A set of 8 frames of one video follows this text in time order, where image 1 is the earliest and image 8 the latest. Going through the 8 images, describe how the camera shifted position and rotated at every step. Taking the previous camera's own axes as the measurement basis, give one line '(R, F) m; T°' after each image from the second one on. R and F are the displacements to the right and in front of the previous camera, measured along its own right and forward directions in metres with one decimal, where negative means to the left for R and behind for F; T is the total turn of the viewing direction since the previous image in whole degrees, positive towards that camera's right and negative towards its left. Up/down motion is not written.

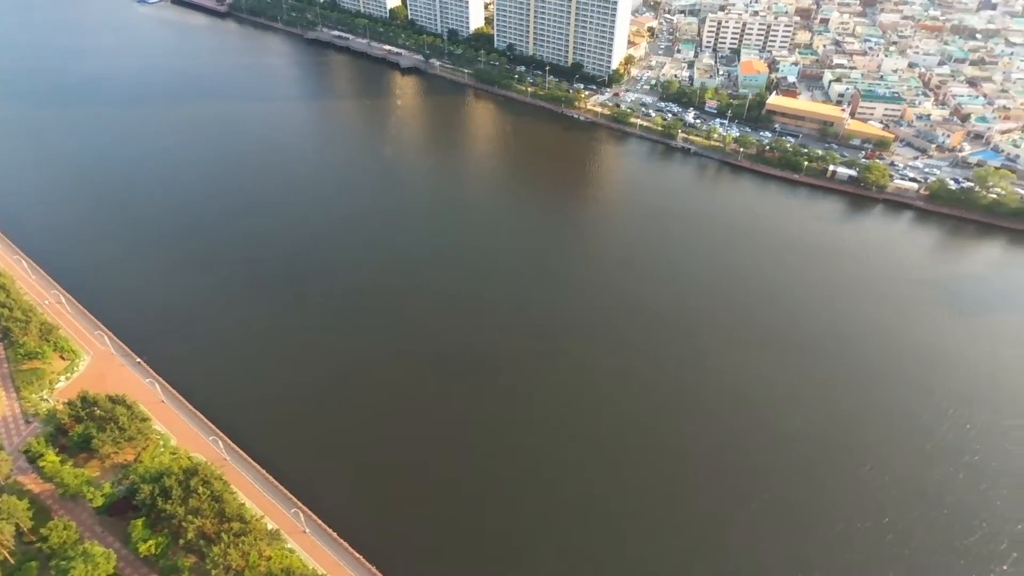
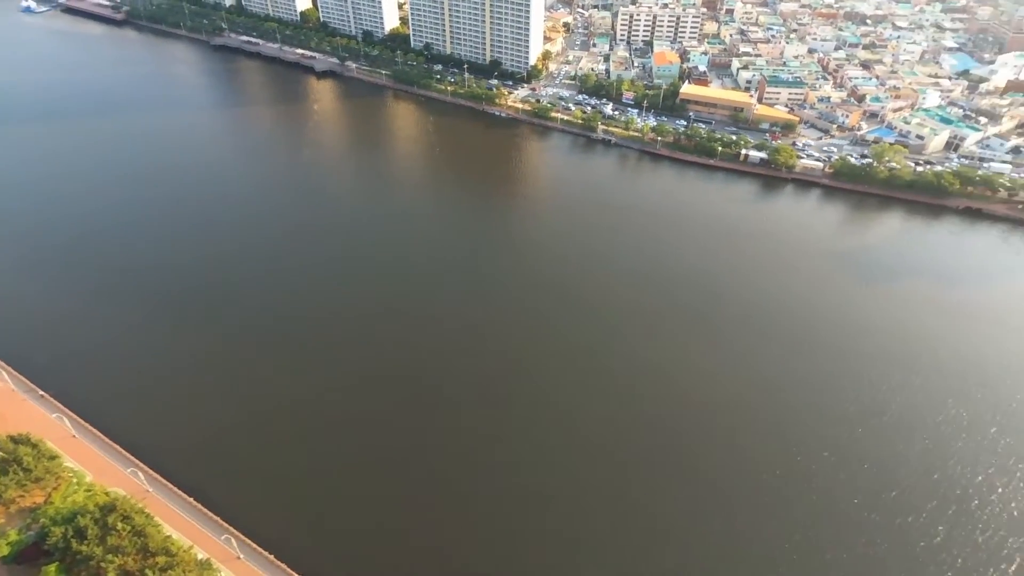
(+0.2, 0.0) m; +6°
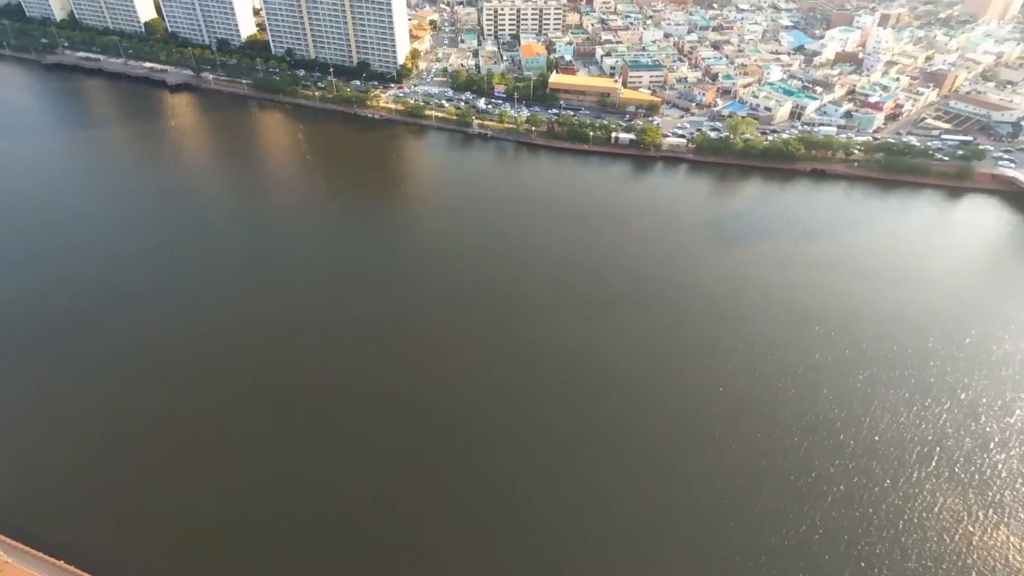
(+0.5, 0.0) m; +9°
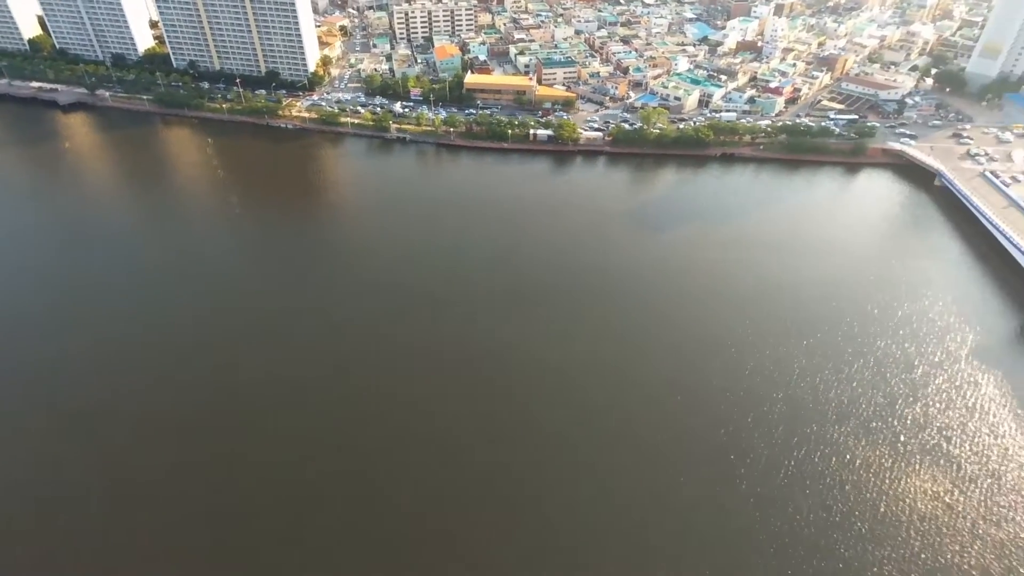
(+0.3, 0.0) m; +6°
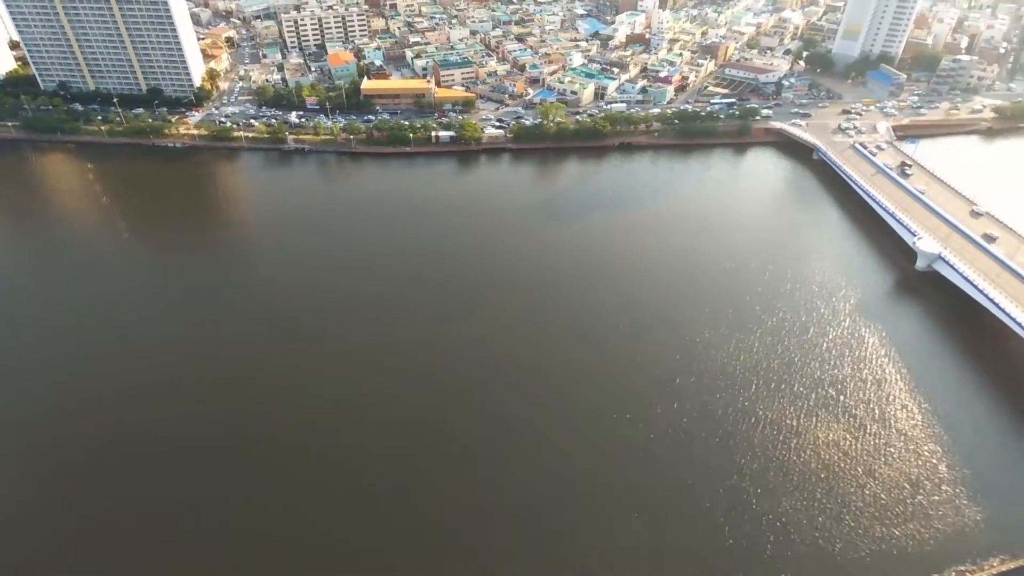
(+0.4, -0.1) m; +7°
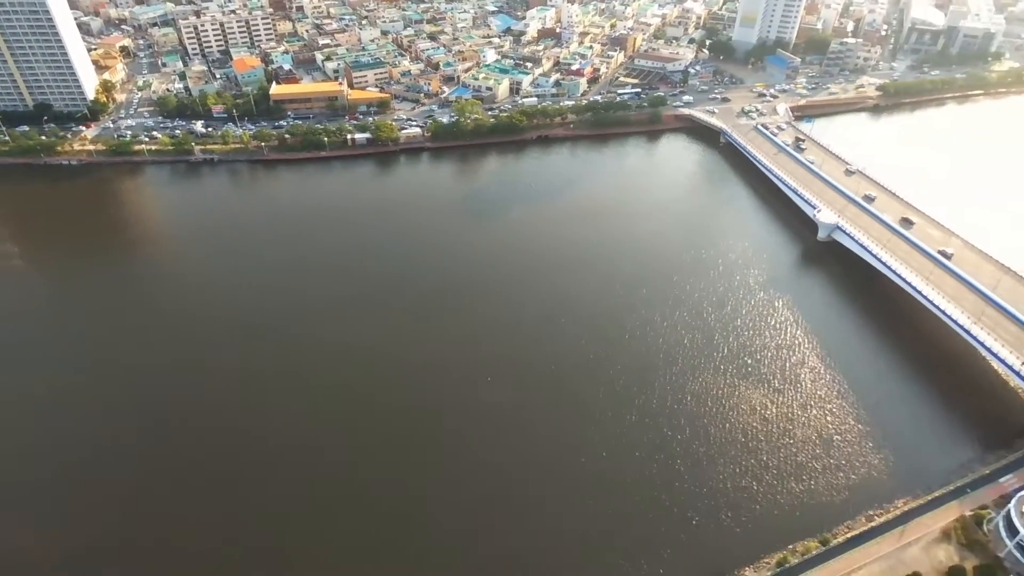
(+0.4, -0.1) m; +6°
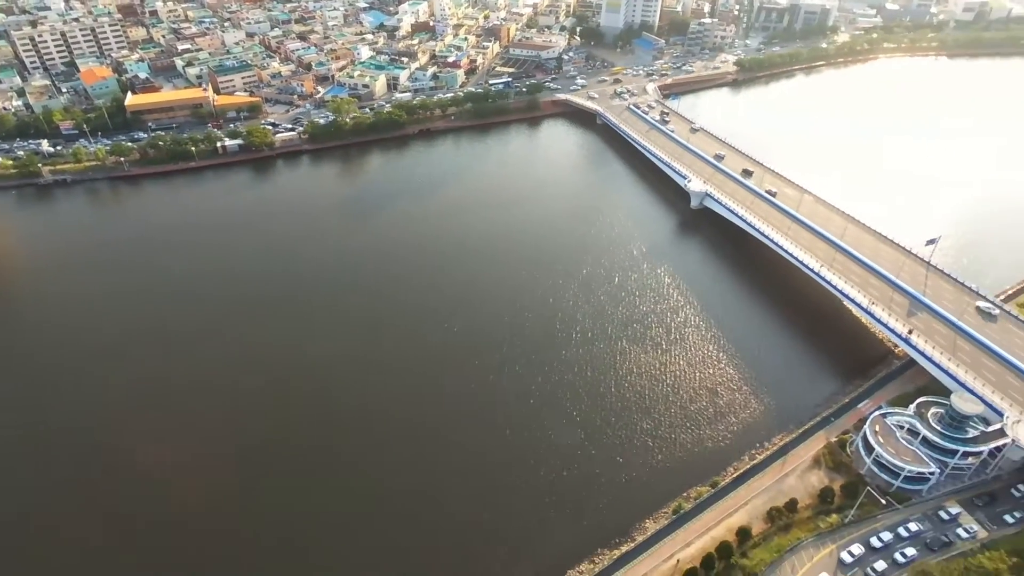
(+0.5, -0.1) m; +8°
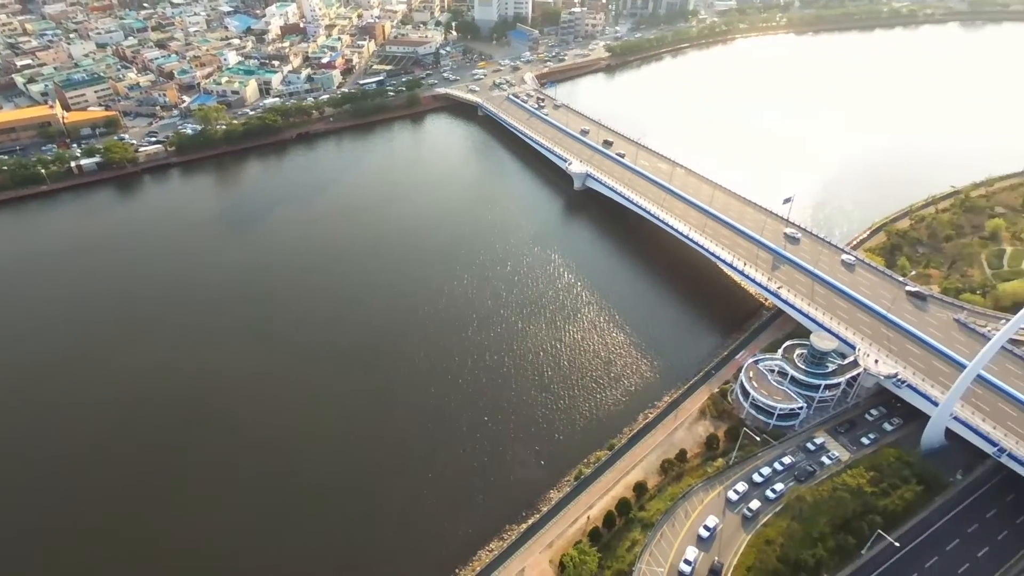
(+0.6, -0.2) m; +8°
